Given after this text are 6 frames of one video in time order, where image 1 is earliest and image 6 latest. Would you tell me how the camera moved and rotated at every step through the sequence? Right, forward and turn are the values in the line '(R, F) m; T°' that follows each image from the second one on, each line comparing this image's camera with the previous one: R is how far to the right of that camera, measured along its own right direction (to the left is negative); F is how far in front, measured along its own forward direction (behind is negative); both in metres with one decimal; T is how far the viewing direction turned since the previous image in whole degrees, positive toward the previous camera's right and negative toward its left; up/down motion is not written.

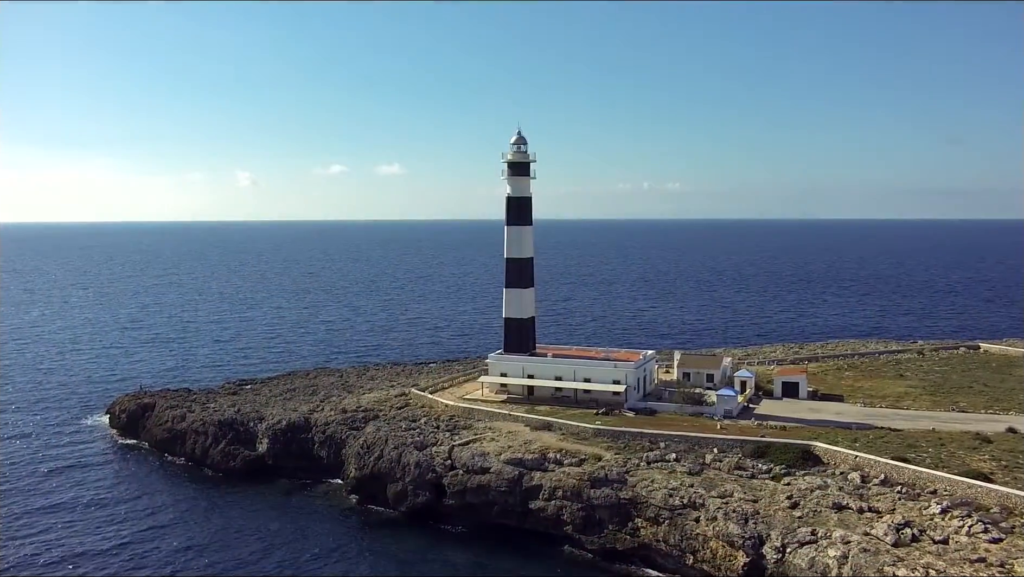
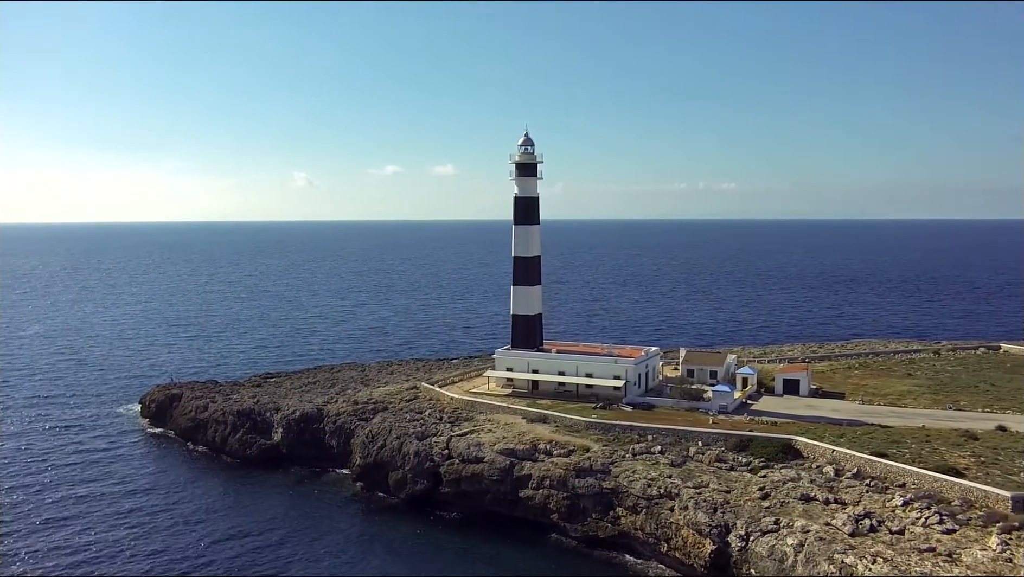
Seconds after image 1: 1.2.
(+2.9, -1.5) m; -3°
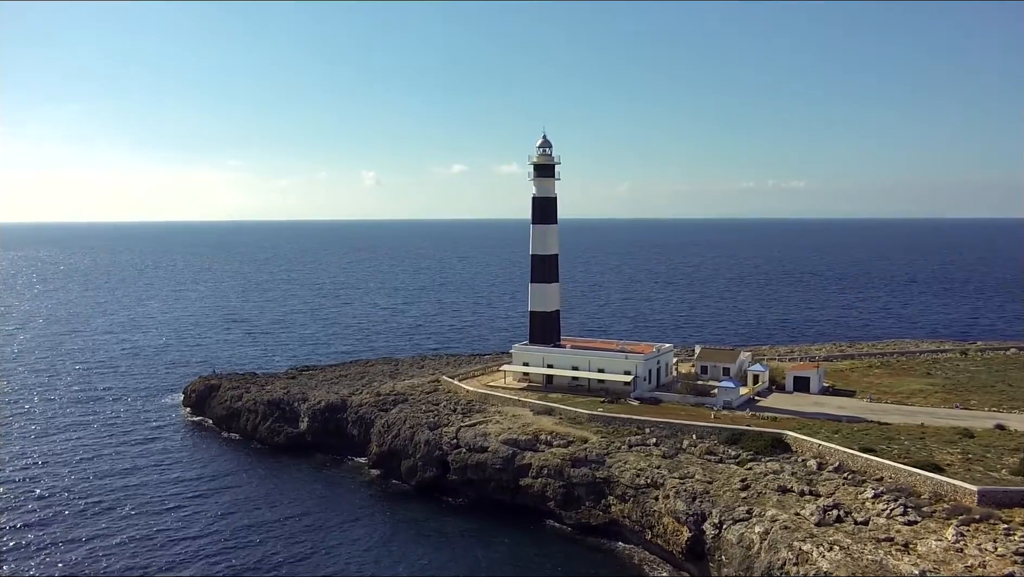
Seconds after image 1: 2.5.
(+3.1, -1.7) m; -4°
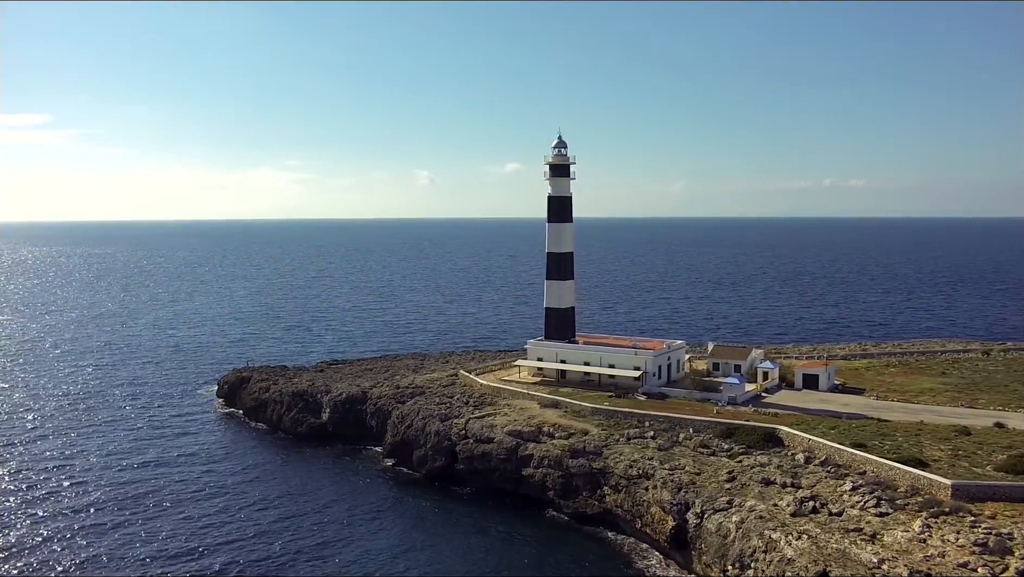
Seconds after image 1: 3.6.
(+2.4, -1.4) m; -3°
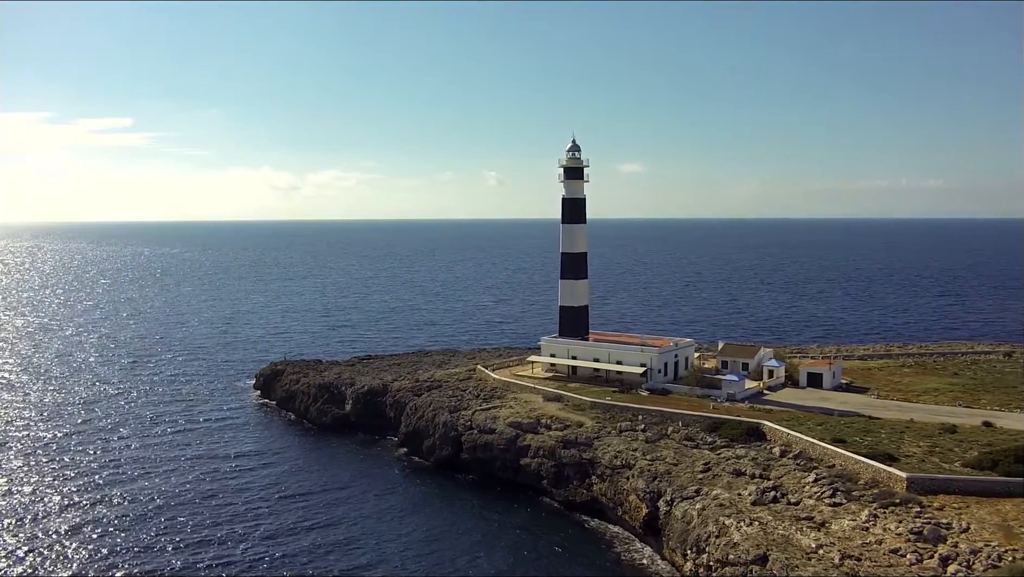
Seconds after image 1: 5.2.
(+3.5, -2.0) m; -4°
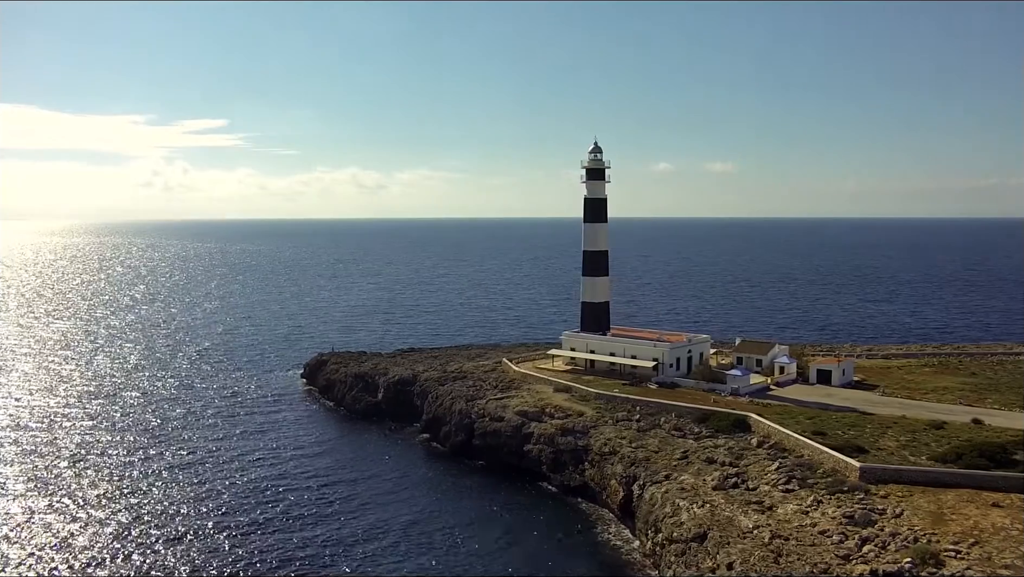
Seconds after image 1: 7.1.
(+4.3, -2.5) m; -5°
